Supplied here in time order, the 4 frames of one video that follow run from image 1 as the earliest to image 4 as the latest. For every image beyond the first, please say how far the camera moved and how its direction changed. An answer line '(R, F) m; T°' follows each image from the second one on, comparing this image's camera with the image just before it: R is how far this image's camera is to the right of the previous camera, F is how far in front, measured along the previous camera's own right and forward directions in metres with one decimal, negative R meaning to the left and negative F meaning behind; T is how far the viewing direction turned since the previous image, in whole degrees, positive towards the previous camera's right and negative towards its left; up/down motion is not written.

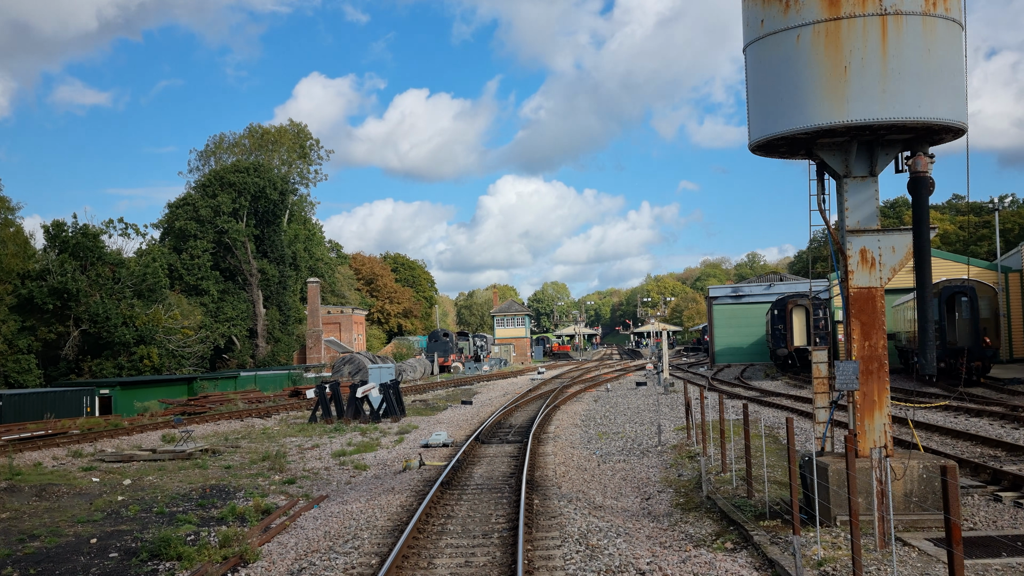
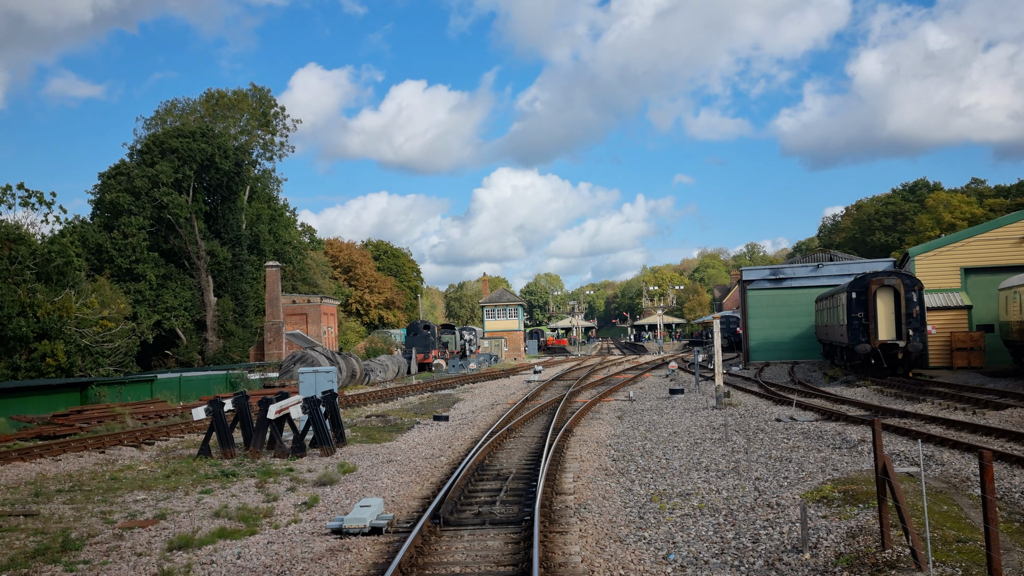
(0.0, +7.5) m; 0°
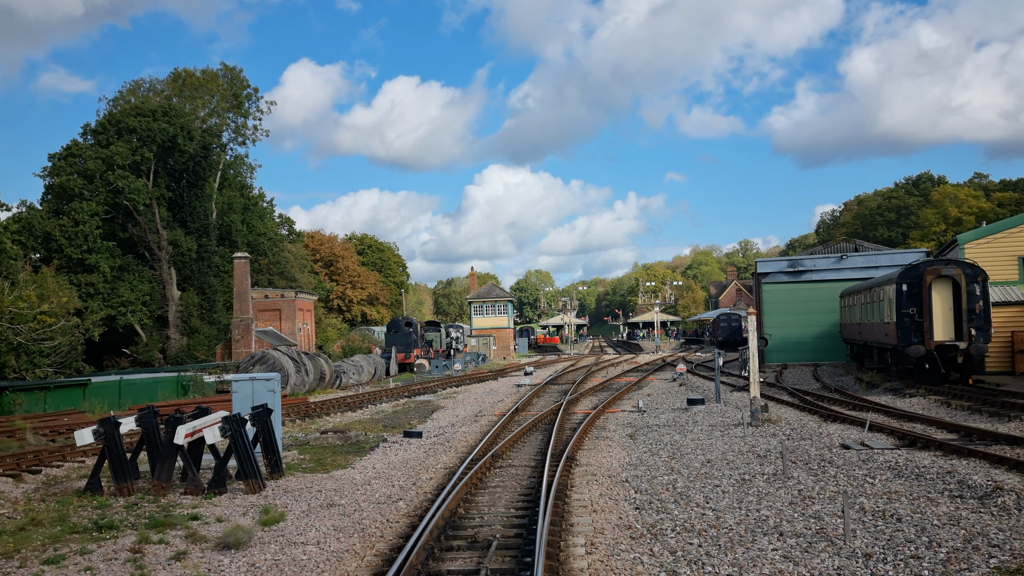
(0.0, +3.6) m; 0°
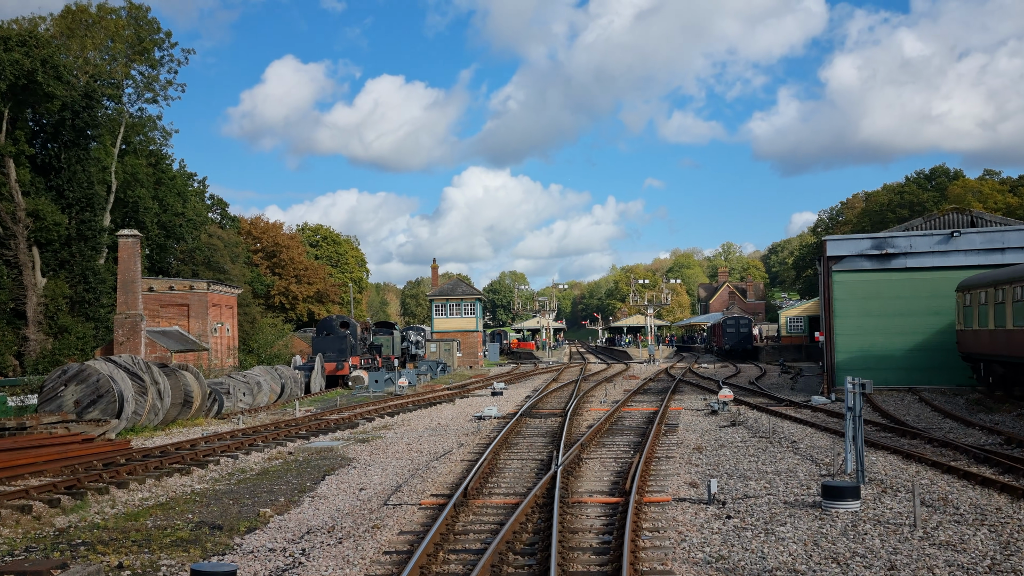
(+0.3, +9.7) m; +1°
